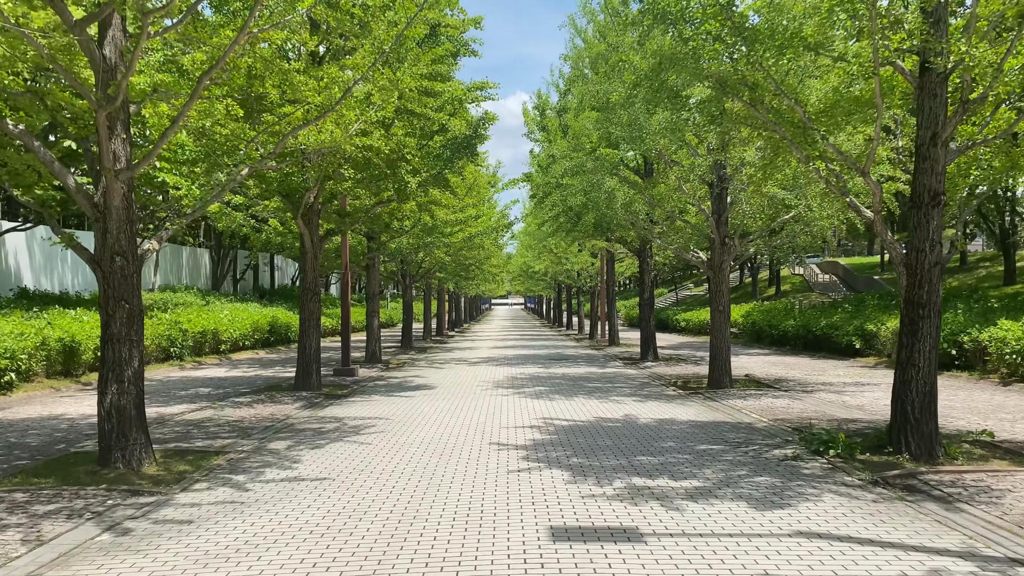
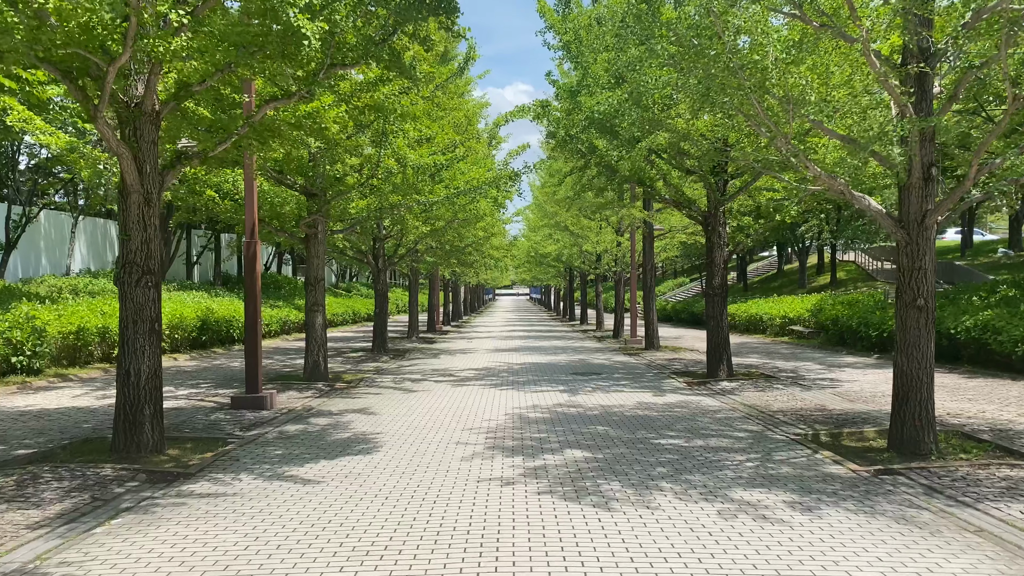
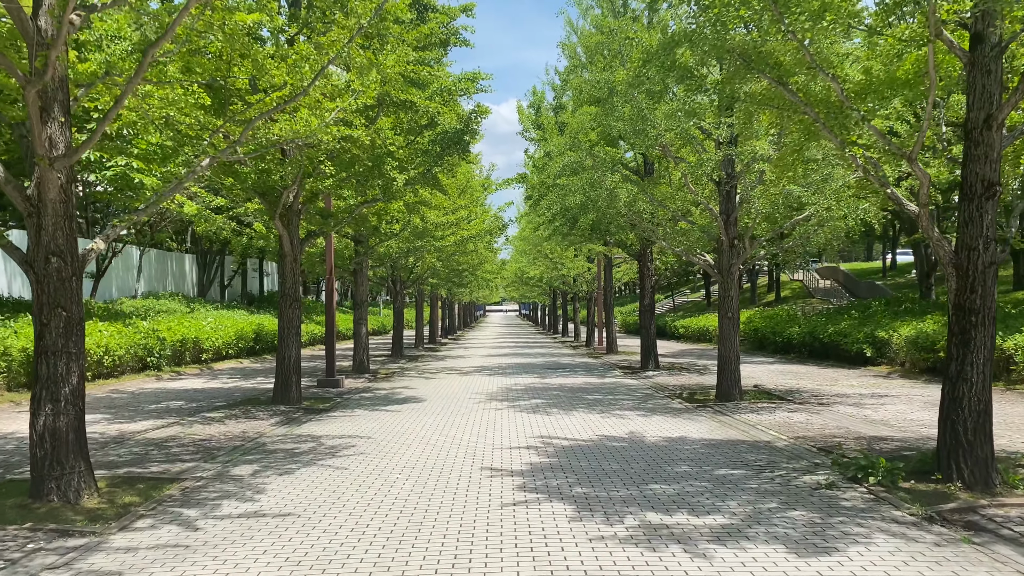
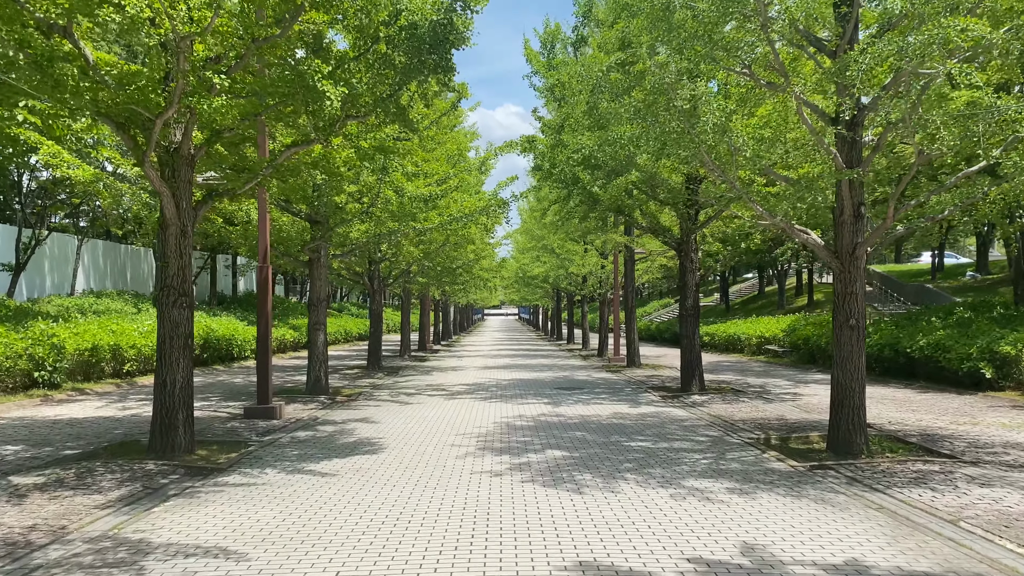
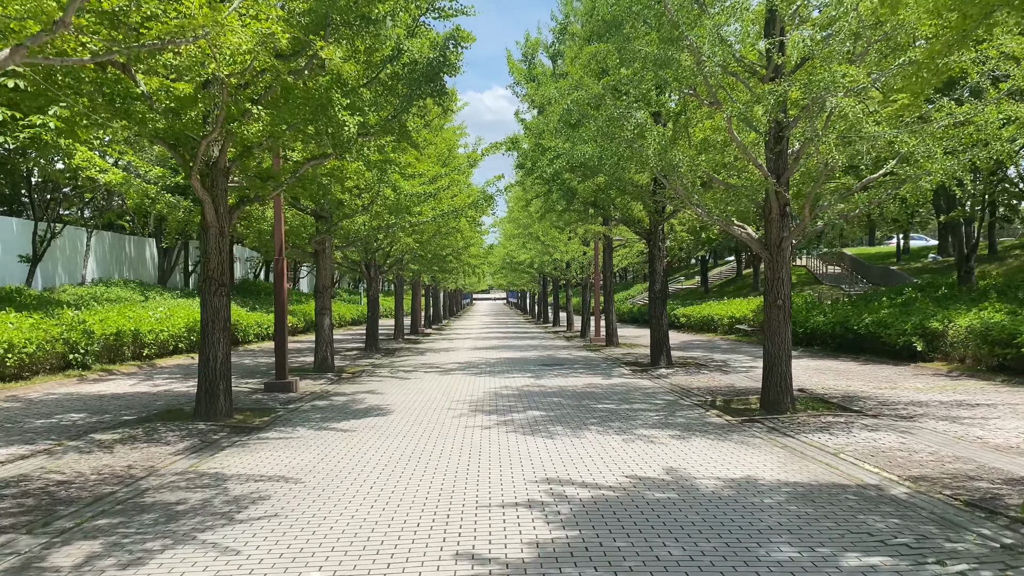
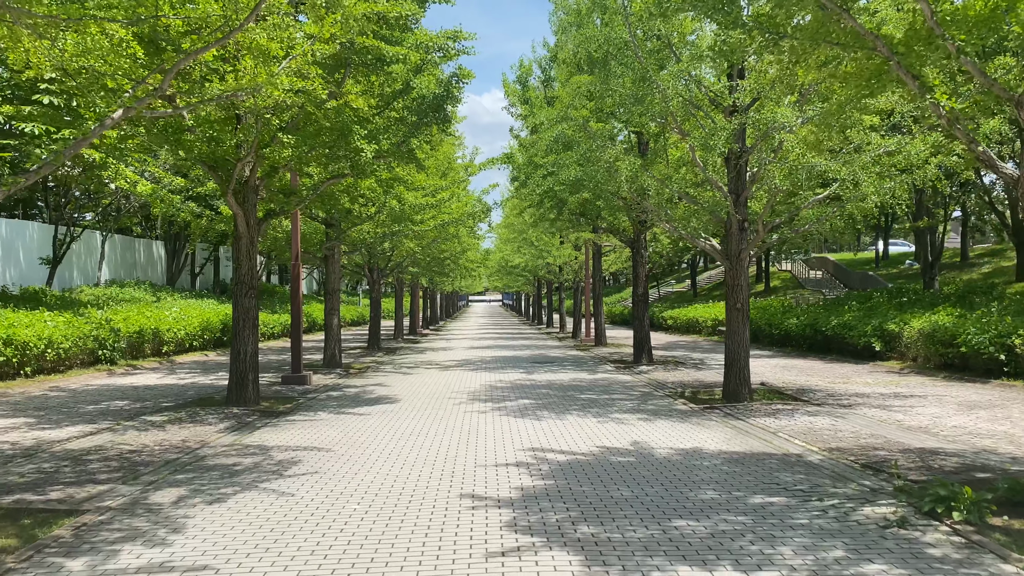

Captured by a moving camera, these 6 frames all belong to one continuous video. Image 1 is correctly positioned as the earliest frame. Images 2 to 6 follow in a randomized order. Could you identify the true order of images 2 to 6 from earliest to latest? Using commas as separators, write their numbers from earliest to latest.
3, 6, 5, 4, 2
